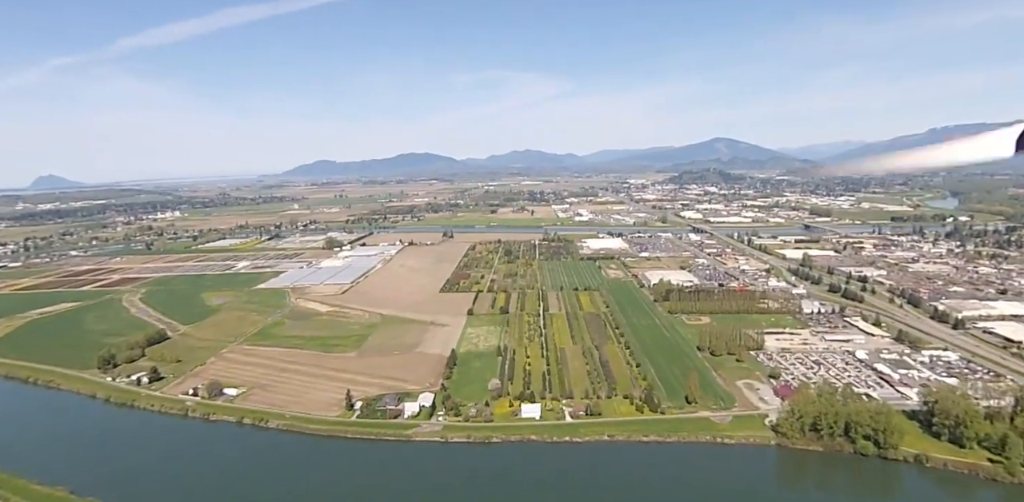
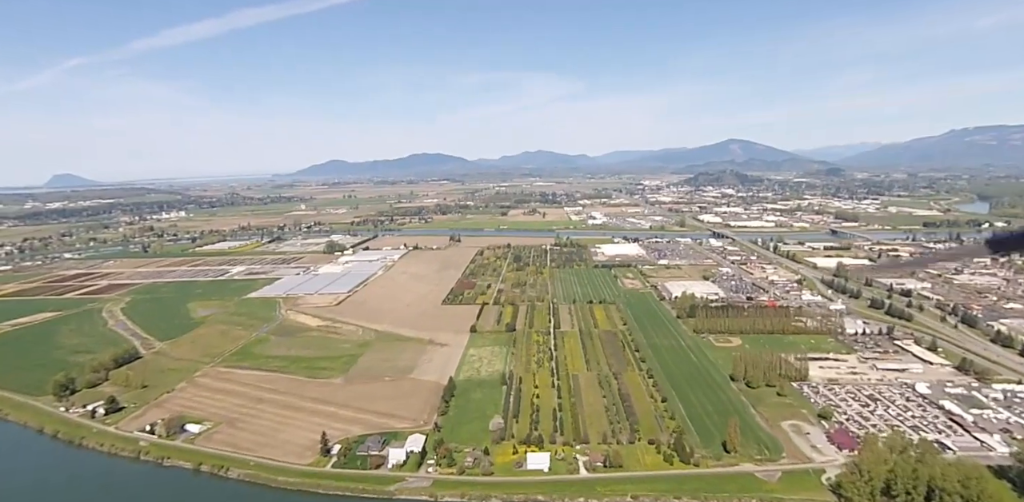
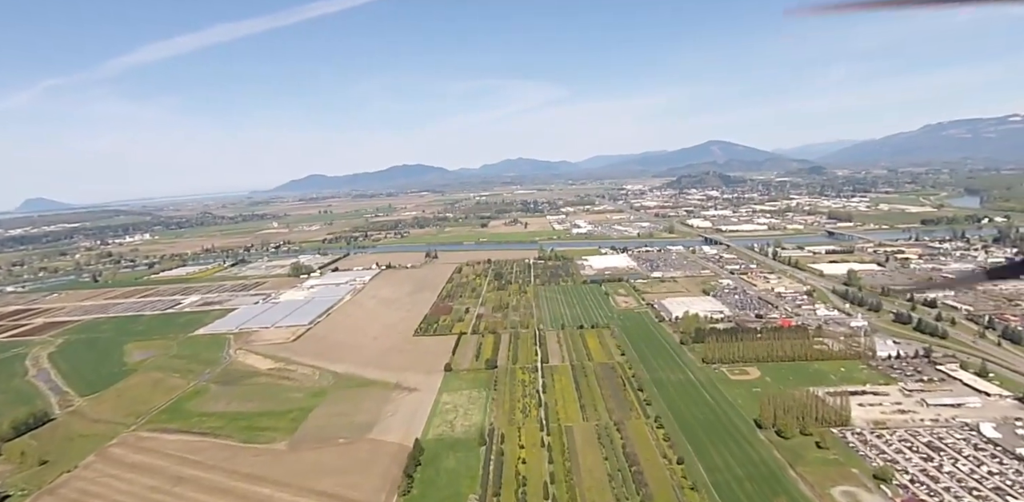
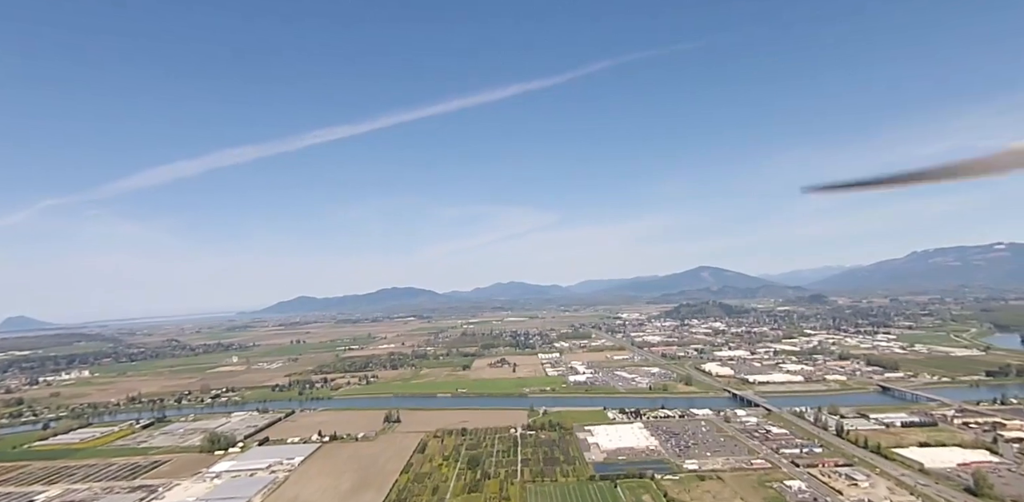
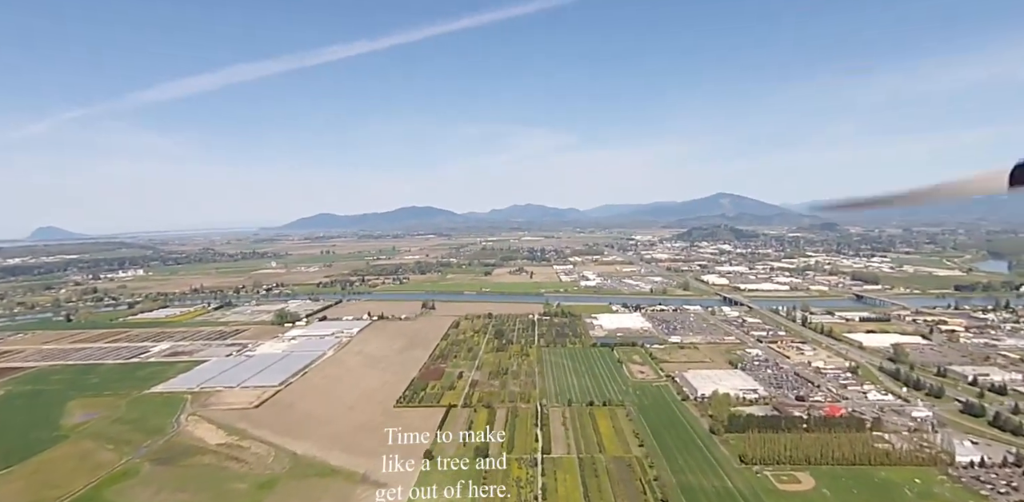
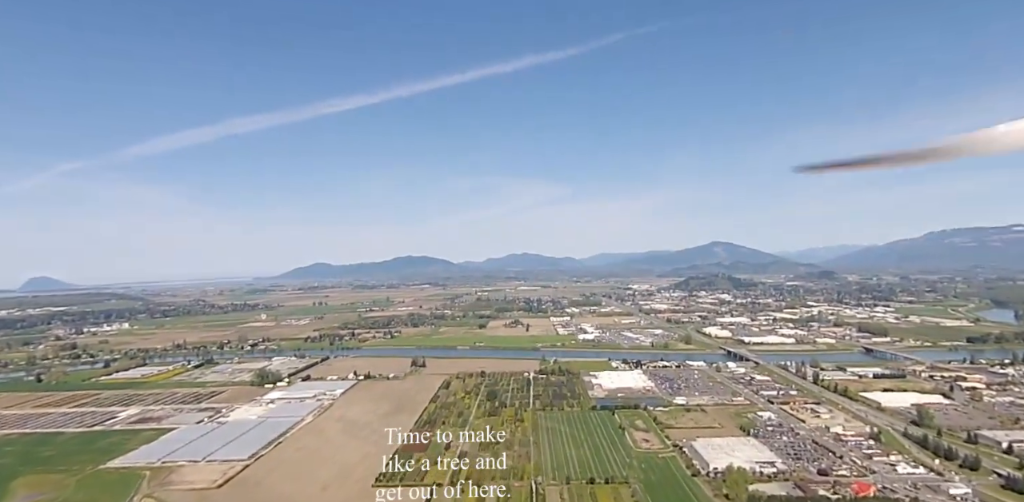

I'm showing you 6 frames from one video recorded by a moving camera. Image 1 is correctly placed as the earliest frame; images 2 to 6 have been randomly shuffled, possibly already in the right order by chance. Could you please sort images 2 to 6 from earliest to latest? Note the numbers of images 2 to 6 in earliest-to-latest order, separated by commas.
2, 3, 5, 6, 4
